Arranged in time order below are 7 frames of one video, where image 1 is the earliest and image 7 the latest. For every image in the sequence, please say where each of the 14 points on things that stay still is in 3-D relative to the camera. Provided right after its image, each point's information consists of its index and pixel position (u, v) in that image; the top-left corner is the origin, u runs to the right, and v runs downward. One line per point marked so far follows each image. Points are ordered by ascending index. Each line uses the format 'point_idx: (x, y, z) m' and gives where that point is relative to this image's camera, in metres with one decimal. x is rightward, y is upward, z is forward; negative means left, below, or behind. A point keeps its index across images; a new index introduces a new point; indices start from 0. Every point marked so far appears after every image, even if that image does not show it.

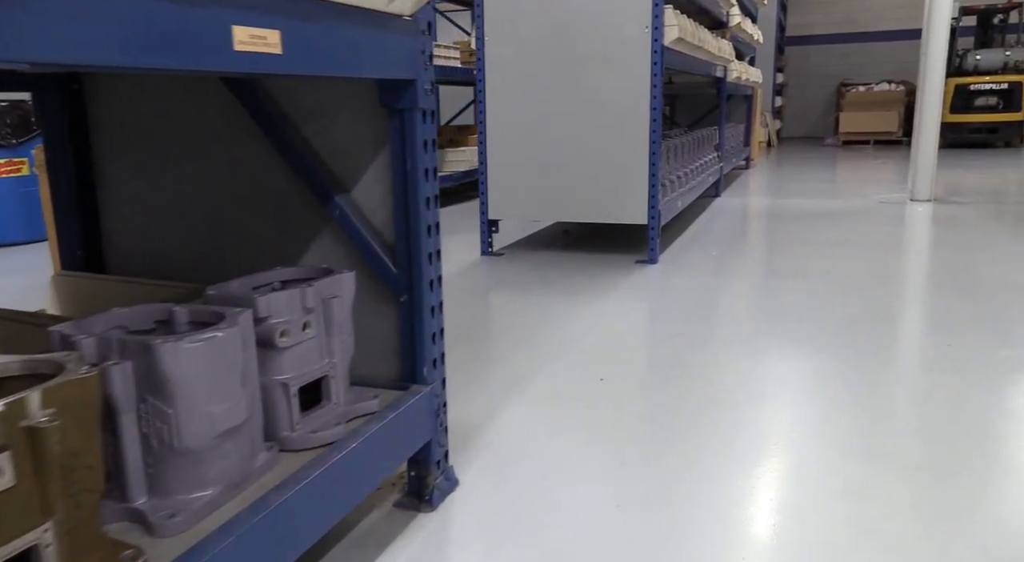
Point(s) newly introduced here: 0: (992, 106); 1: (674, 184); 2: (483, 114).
0: (+5.2, +1.9, +8.8) m
1: (+0.7, +0.4, +3.6) m
2: (-0.1, +0.7, +3.2) m
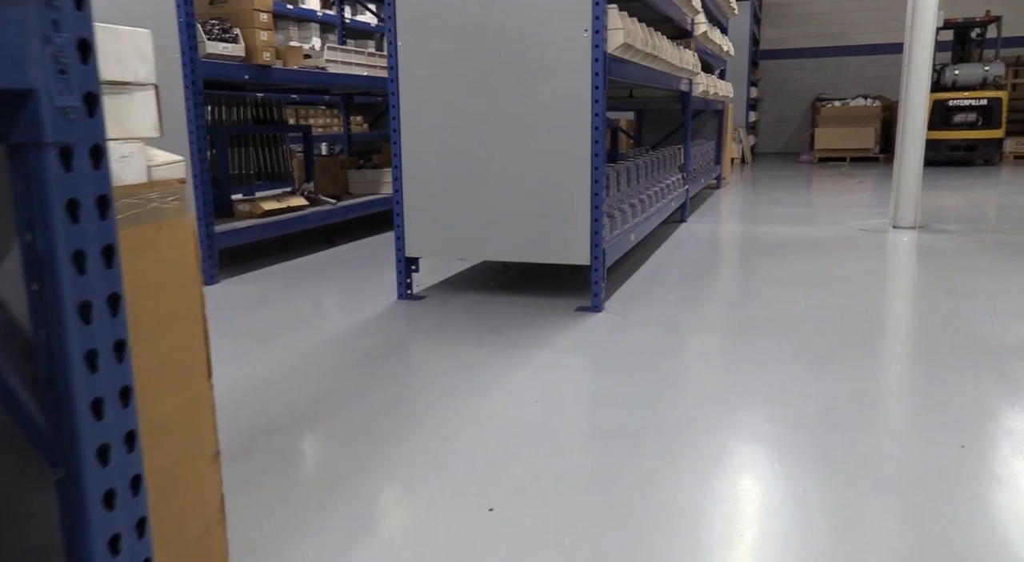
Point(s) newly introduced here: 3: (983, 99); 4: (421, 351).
0: (+4.8, +1.7, +8.4) m
1: (+0.5, +0.3, +3.2) m
2: (-0.4, +0.5, +2.7) m
3: (+4.8, +1.9, +8.3) m
4: (-0.3, -0.2, +2.5) m
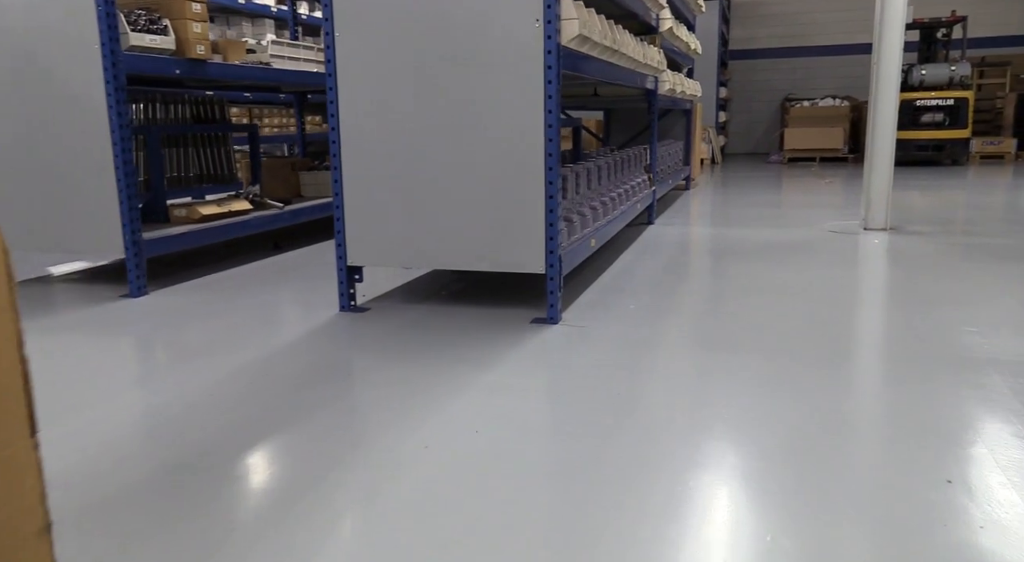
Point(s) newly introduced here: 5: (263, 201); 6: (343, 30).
0: (+4.5, +1.7, +8.4) m
1: (+0.3, +0.2, +3.0) m
2: (-0.6, +0.5, +2.5) m
3: (+4.5, +1.9, +8.2) m
4: (-0.4, -0.2, +2.3) m
5: (-1.2, +0.4, +3.8) m
6: (-0.5, +0.8, +2.4) m
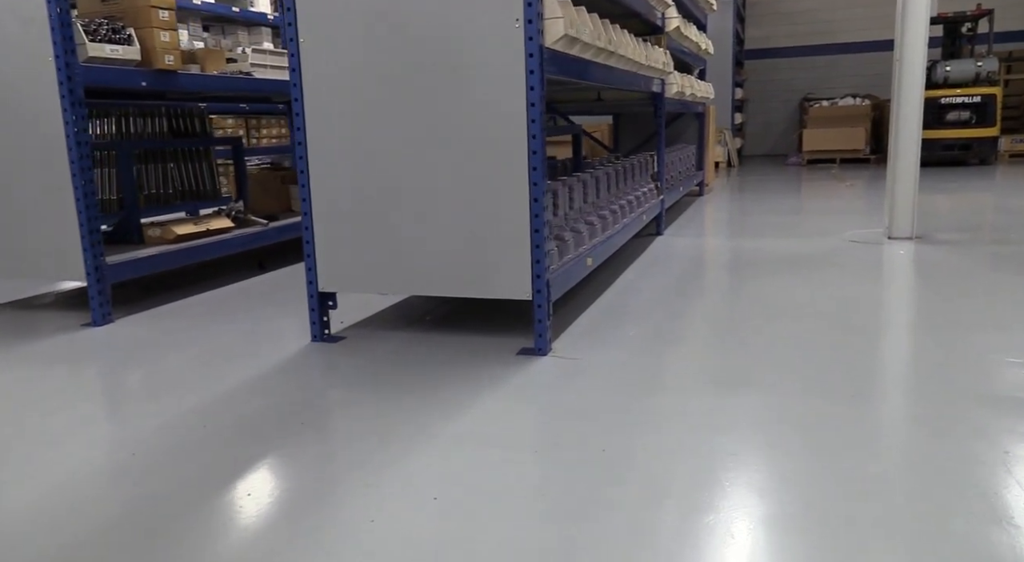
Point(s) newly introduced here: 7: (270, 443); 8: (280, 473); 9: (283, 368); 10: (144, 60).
0: (+4.5, +1.6, +8.1) m
1: (+0.3, +0.2, +2.7) m
2: (-0.6, +0.4, +2.3) m
3: (+4.6, +1.8, +7.9) m
4: (-0.5, -0.3, +2.1) m
5: (-1.2, +0.3, +3.6) m
6: (-0.6, +0.7, +2.2) m
7: (-0.6, -0.4, +1.9) m
8: (-0.5, -0.4, +1.7) m
9: (-0.7, -0.3, +2.3) m
10: (-1.3, +0.8, +2.8) m
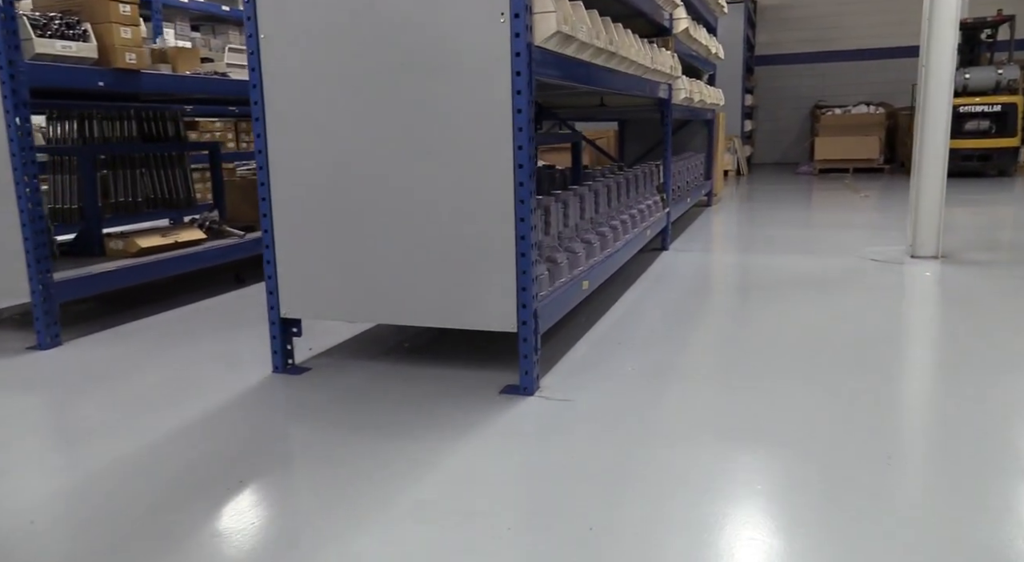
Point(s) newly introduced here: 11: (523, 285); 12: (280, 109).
0: (+4.6, +1.5, +7.8) m
1: (+0.2, +0.1, +2.5) m
2: (-0.6, +0.3, +2.0) m
3: (+4.6, +1.7, +7.6) m
4: (-0.5, -0.4, +1.8) m
5: (-1.2, +0.2, +3.4) m
6: (-0.6, +0.6, +2.0) m
7: (-0.6, -0.4, +1.6) m
8: (-0.5, -0.5, +1.5) m
9: (-0.7, -0.3, +2.1) m
10: (-1.3, +0.7, +2.6) m
11: (0.0, 0.0, +1.9) m
12: (-0.6, +0.4, +2.0) m
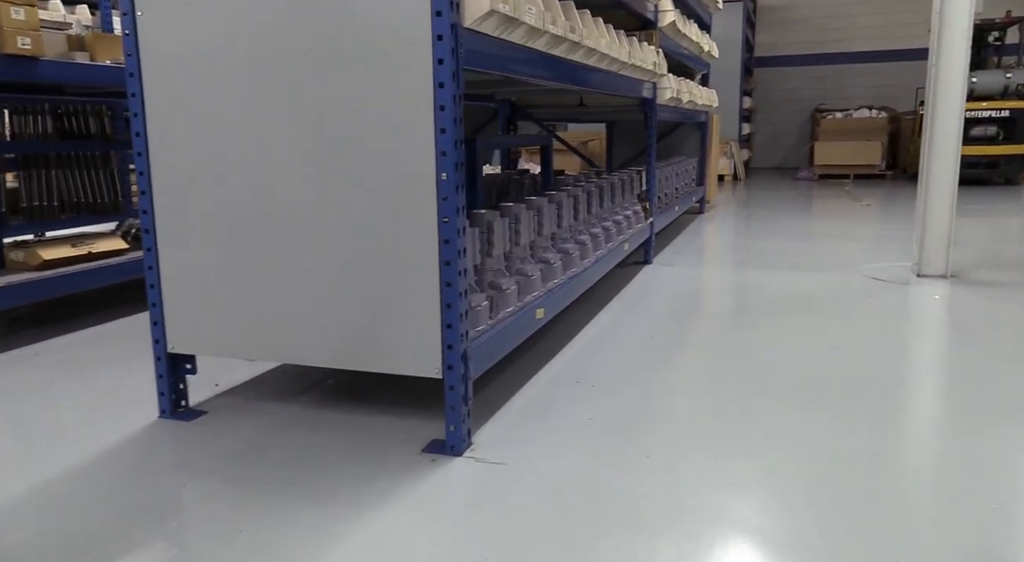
0: (+4.4, +1.3, +7.4) m
1: (+0.1, 0.0, +2.1) m
2: (-0.8, +0.3, +1.7) m
3: (+4.5, +1.5, +7.3) m
4: (-0.7, -0.4, +1.5) m
5: (-1.4, +0.2, +3.0) m
6: (-0.7, +0.6, +1.6) m
7: (-0.8, -0.5, +1.3) m
8: (-0.7, -0.5, +1.1) m
9: (-0.9, -0.4, +1.7) m
10: (-1.5, +0.7, +2.2) m
11: (-0.1, -0.1, +1.5) m
12: (-0.7, +0.4, +1.7) m
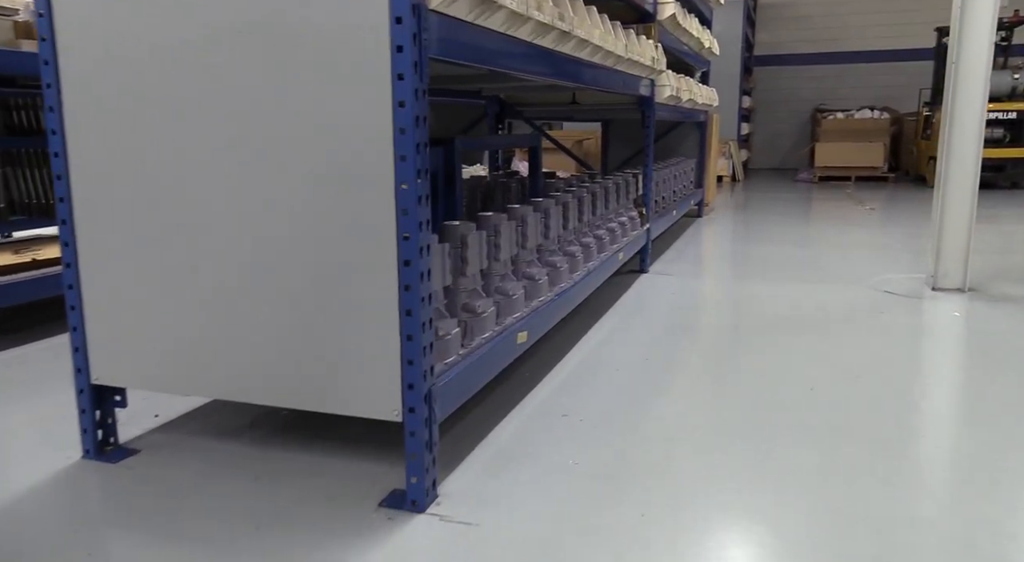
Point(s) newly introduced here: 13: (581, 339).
0: (+4.4, +1.3, +7.2) m
1: (0.0, 0.0, +1.9) m
2: (-0.8, +0.2, +1.5) m
3: (+4.4, +1.5, +7.1) m
4: (-0.7, -0.5, +1.3) m
5: (-1.4, +0.1, +2.8) m
6: (-0.8, +0.5, +1.4) m
7: (-0.8, -0.5, +1.0) m
8: (-0.7, -0.6, +0.9) m
9: (-0.9, -0.4, +1.5) m
10: (-1.5, +0.6, +2.0) m
11: (-0.2, -0.1, +1.3) m
12: (-0.8, +0.3, +1.4) m
13: (+0.2, -0.2, +2.6) m
